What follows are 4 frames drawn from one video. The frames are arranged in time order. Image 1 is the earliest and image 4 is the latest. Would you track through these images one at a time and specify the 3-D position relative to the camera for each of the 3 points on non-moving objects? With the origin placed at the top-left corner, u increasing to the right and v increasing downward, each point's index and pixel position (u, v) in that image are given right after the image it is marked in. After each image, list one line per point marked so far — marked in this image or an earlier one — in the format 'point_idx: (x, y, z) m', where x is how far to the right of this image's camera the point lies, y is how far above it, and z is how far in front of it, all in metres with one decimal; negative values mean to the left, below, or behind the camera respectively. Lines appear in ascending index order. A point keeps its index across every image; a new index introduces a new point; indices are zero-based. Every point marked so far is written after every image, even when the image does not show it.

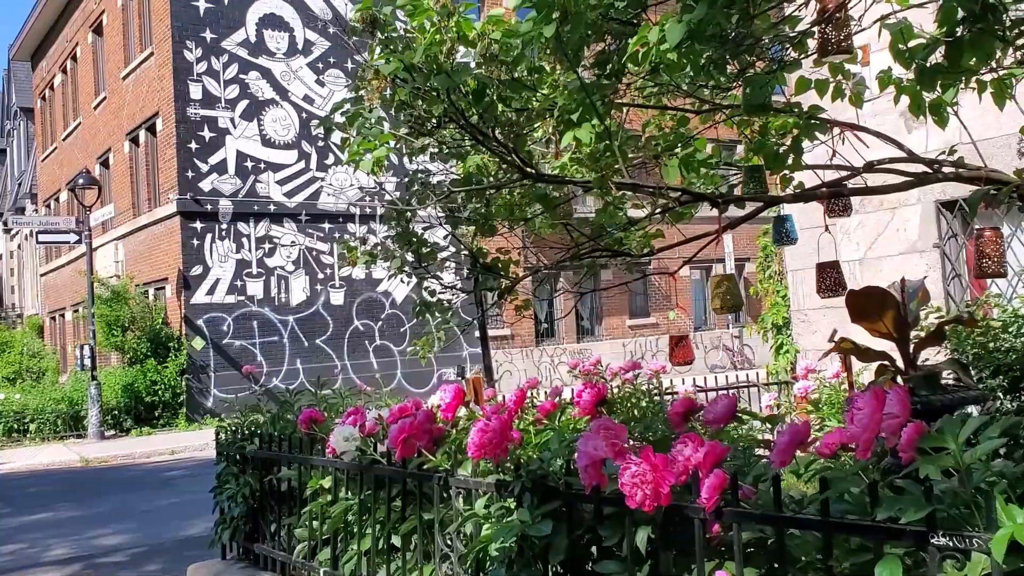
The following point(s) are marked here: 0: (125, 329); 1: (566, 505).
0: (-7.1, -0.8, +17.3) m
1: (+0.1, -0.6, +2.6) m
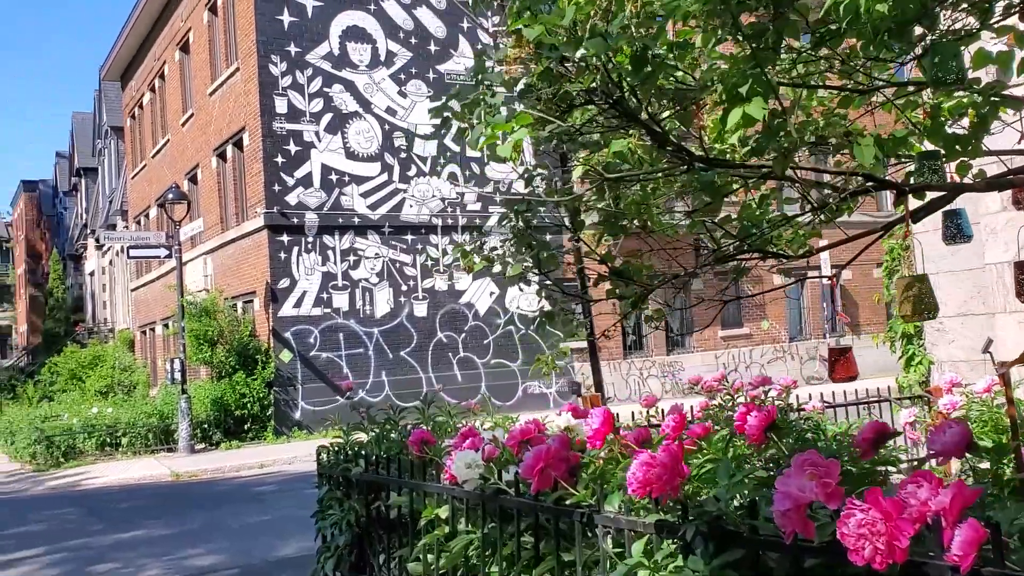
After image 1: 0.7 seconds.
0: (-5.5, -1.0, +17.3) m
1: (+0.6, -0.6, +2.2) m
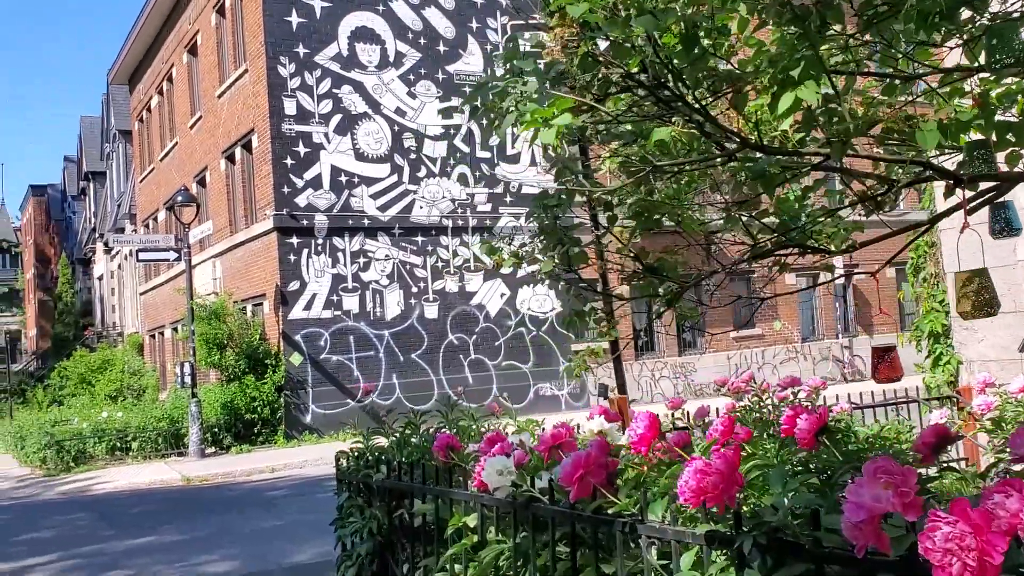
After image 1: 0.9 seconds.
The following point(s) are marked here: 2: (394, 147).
0: (-5.3, -1.1, +17.2) m
1: (+0.7, -0.6, +2.0) m
2: (-2.3, +2.8, +18.6) m
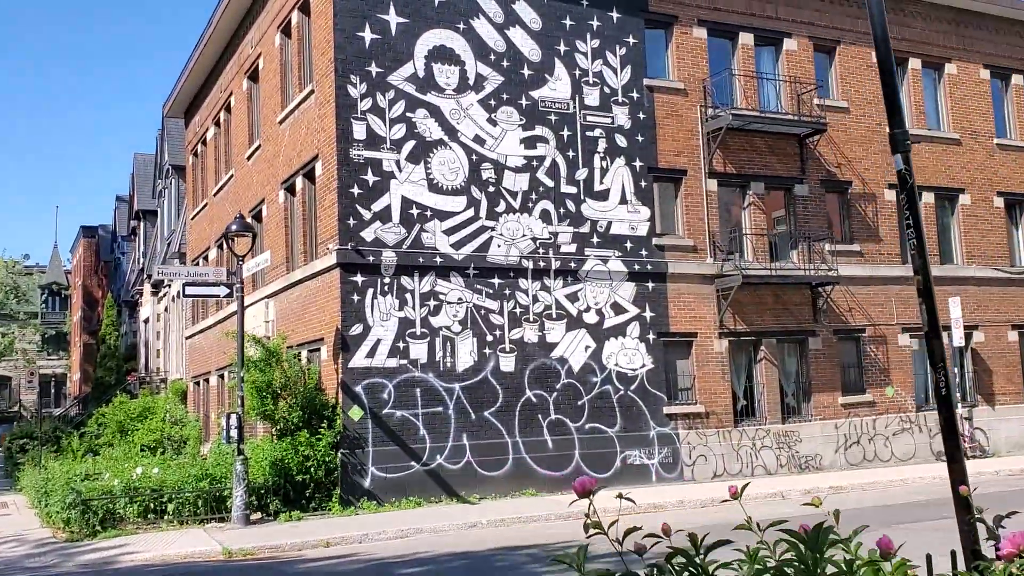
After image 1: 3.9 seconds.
0: (-3.8, -1.7, +15.1) m
1: (+1.4, -0.5, -0.3) m
2: (-0.7, +1.9, +16.6) m
